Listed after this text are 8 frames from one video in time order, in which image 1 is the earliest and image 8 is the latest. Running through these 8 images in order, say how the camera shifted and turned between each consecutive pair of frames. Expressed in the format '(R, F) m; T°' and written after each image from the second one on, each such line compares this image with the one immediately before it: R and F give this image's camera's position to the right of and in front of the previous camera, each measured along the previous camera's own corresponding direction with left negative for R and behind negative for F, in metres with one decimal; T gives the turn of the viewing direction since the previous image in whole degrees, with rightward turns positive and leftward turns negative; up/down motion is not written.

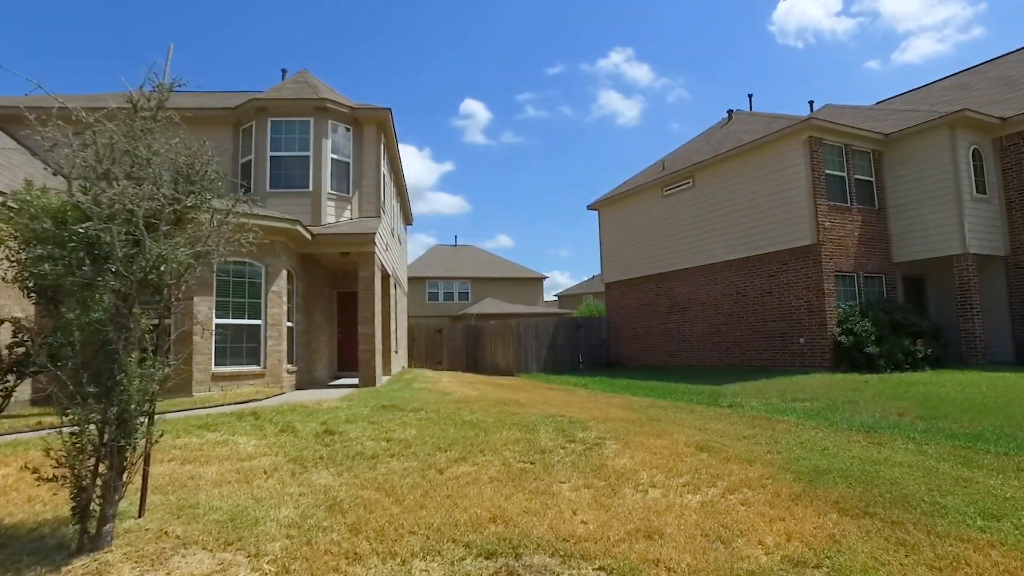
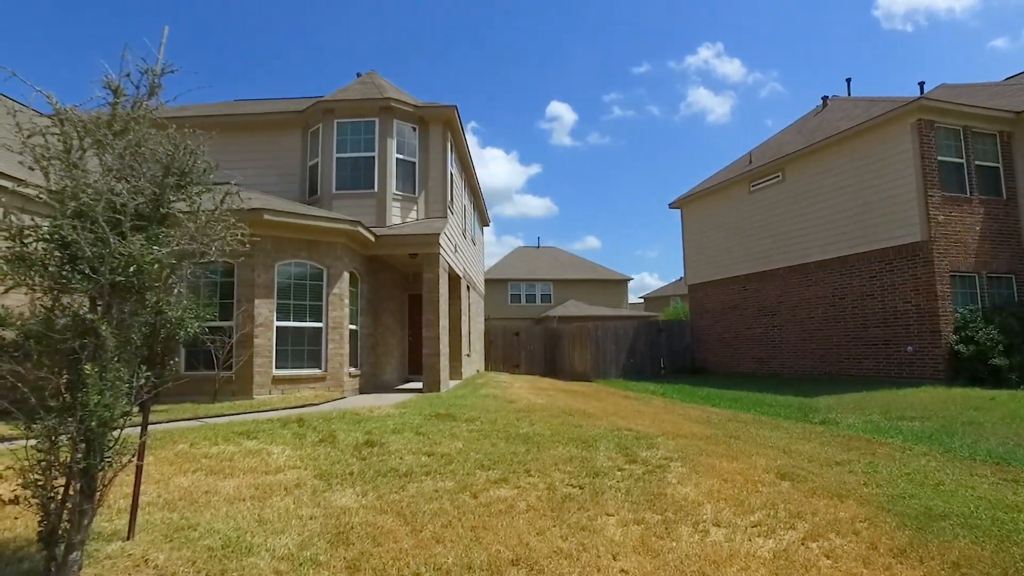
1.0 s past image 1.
(+0.3, +0.7) m; -8°
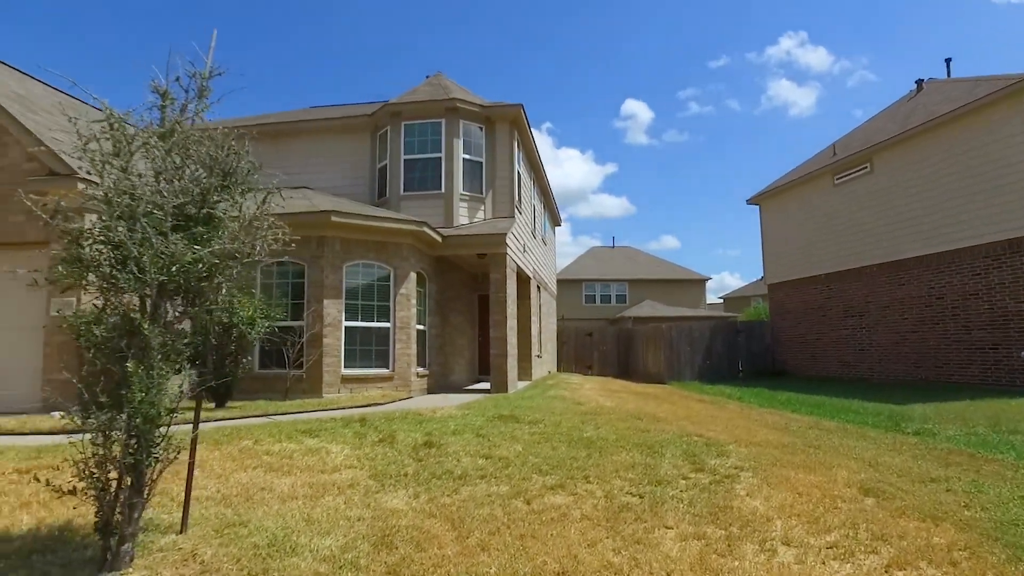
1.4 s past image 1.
(+0.2, +0.2) m; -7°
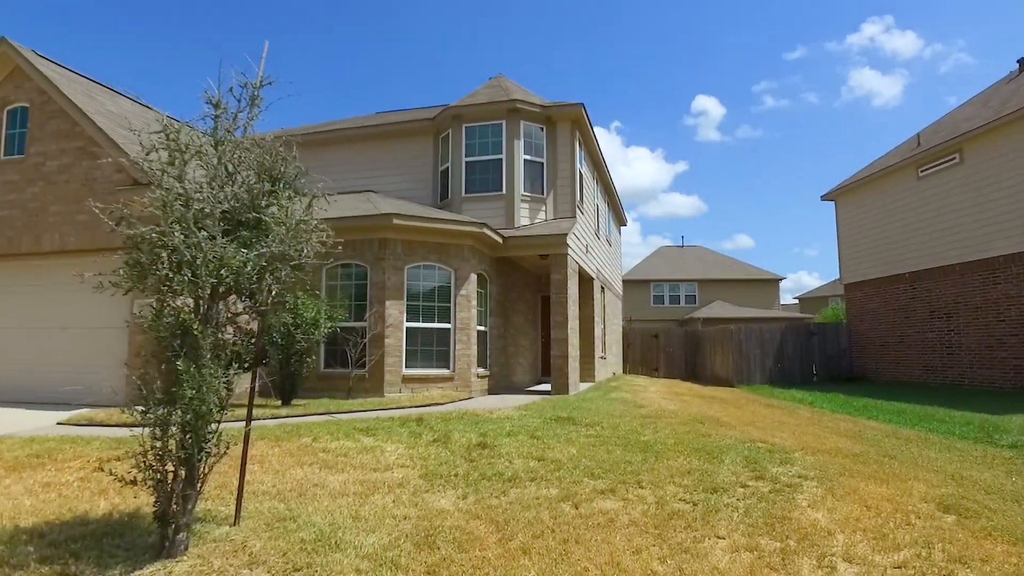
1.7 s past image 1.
(+0.2, +0.1) m; -6°
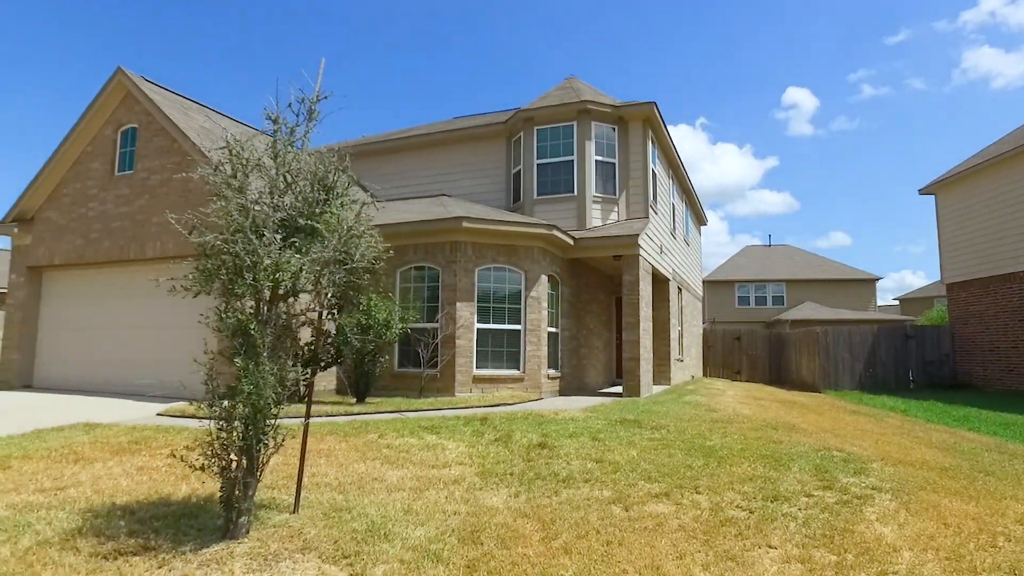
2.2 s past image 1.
(+0.2, 0.0) m; -7°
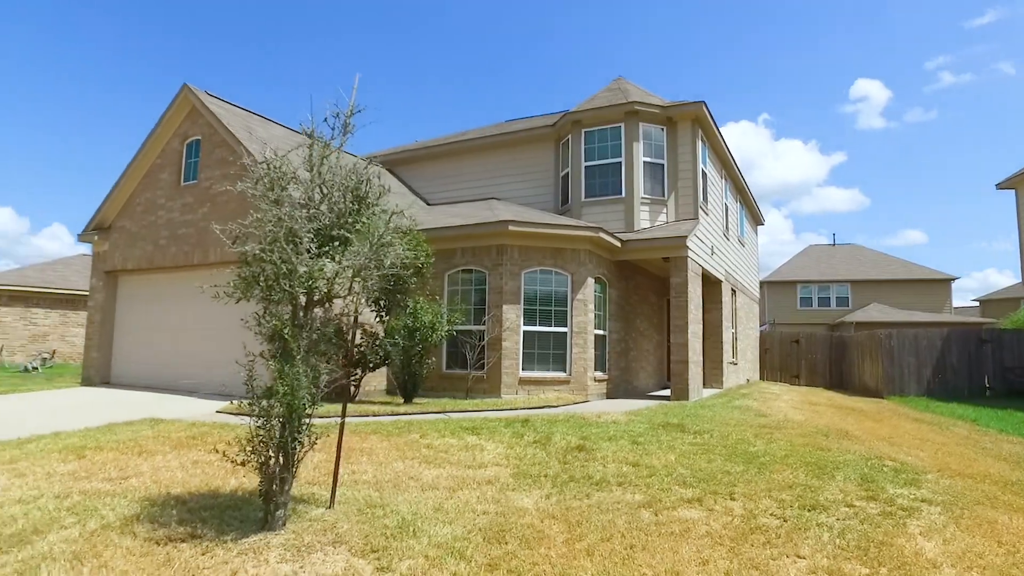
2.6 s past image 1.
(+0.2, -0.1) m; -5°
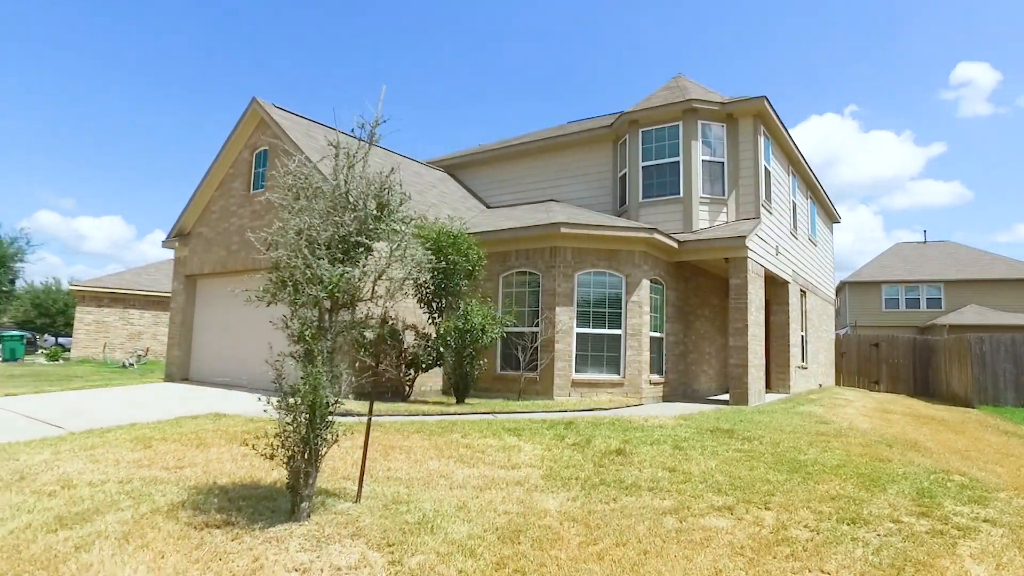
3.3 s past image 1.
(+0.4, 0.0) m; -7°
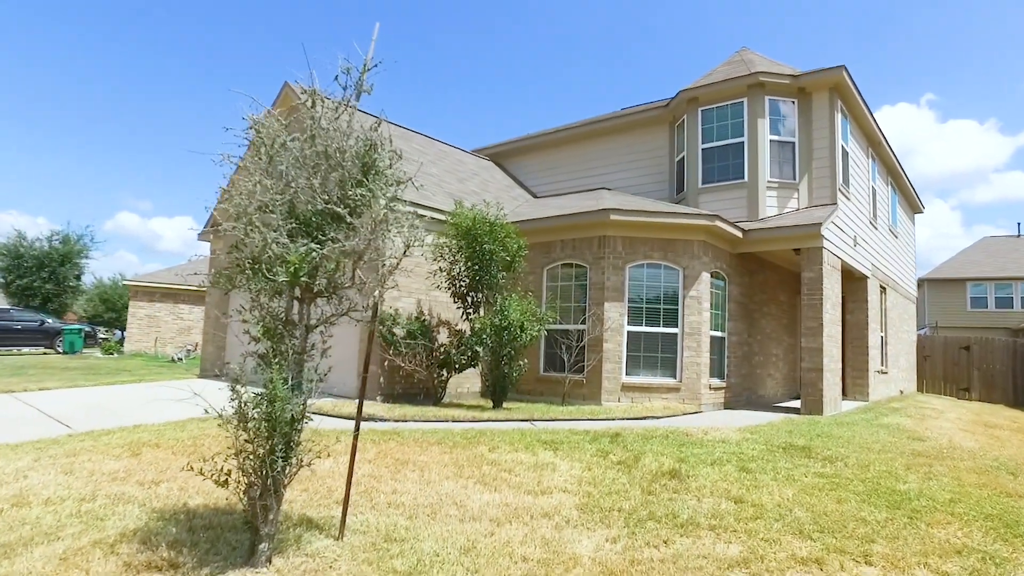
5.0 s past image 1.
(+0.2, +1.0) m; -5°
